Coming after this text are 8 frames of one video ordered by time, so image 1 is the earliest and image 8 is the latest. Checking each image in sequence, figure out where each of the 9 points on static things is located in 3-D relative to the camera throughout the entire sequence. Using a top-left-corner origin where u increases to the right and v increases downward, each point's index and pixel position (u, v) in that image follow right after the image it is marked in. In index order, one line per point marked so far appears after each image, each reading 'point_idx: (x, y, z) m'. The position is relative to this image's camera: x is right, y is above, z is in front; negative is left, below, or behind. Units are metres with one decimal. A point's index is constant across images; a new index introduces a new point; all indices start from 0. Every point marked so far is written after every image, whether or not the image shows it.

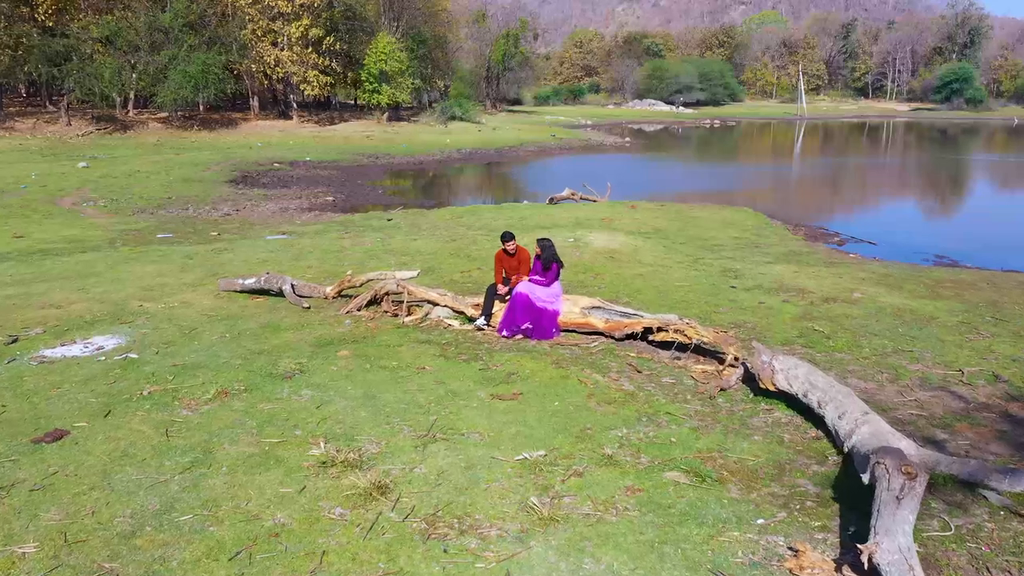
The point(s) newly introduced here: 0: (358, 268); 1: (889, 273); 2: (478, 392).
0: (-2.5, +0.3, +13.2) m
1: (+6.2, +0.3, +13.4) m
2: (-0.3, -1.0, +7.7) m
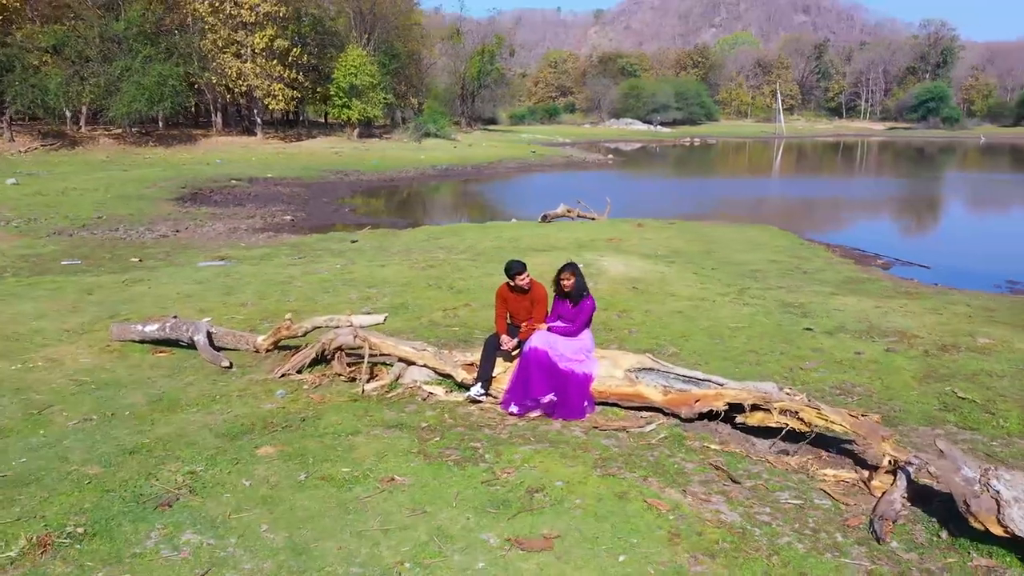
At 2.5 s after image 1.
0: (-2.5, -0.2, +10.1) m
1: (+6.1, -0.2, +10.5) m
2: (-0.2, -1.3, +4.5) m
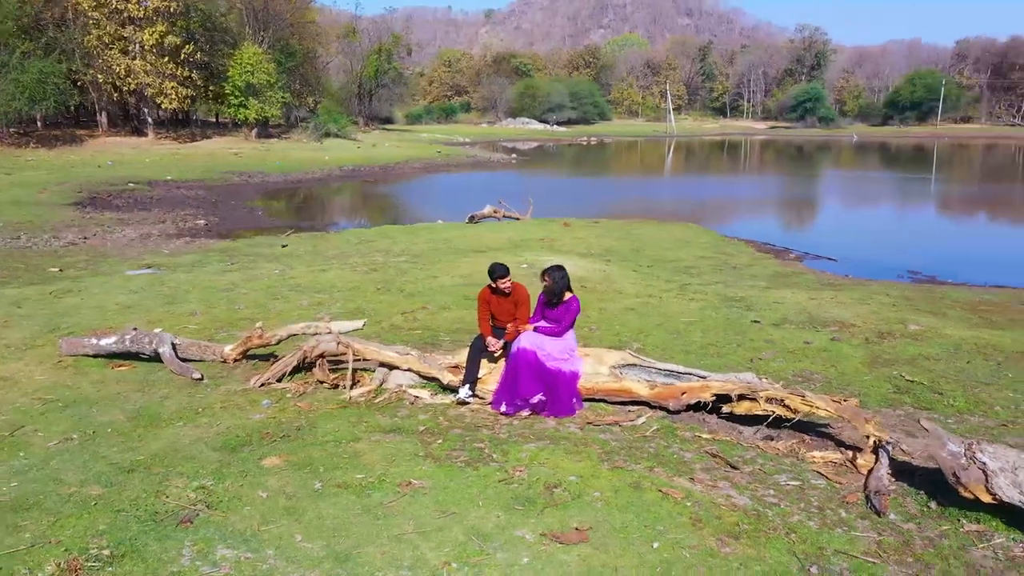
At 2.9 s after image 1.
0: (-3.0, -0.3, +9.9) m
1: (+5.5, -0.1, +11.4) m
2: (0.0, -1.4, +4.7) m
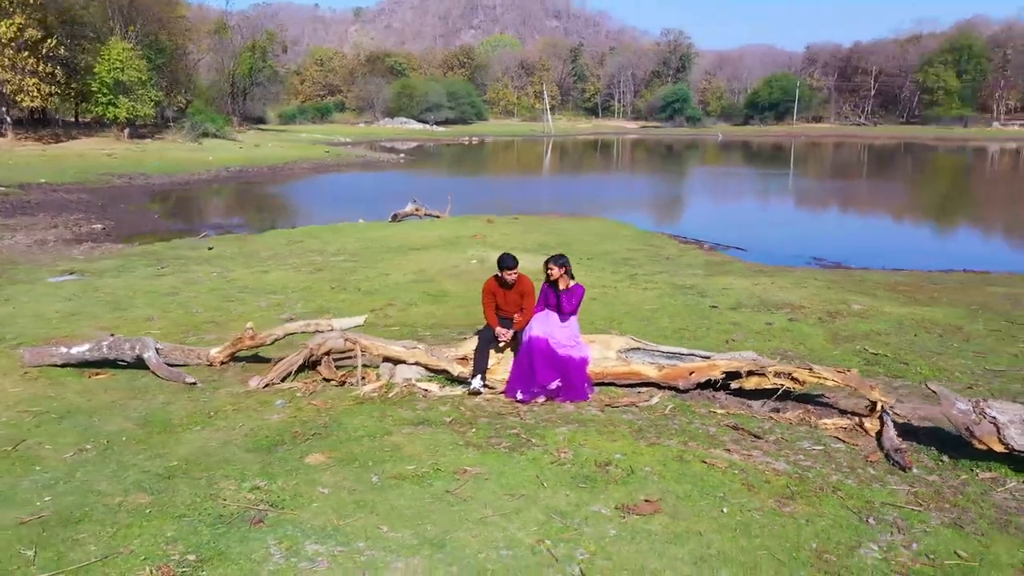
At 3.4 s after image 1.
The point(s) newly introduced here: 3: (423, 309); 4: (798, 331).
0: (-3.3, -0.3, +9.5) m
1: (+4.8, +0.2, +12.3) m
2: (+0.5, -1.3, +4.8) m
3: (-1.1, -0.3, +10.0) m
4: (+3.1, -0.5, +8.9) m
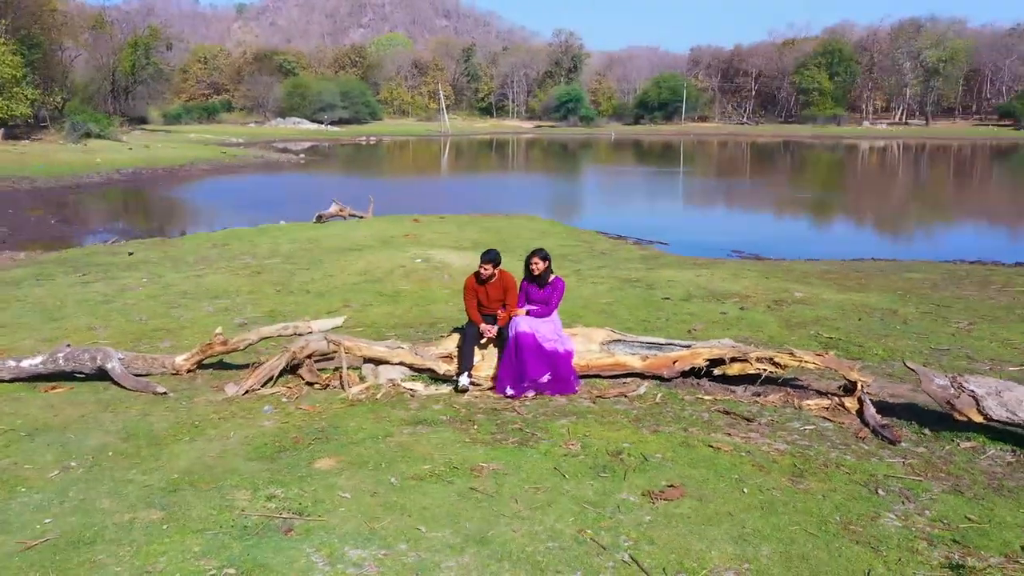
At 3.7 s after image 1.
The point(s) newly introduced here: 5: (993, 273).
0: (-3.8, -0.4, +9.1) m
1: (+4.0, +0.3, +12.9) m
2: (+0.6, -1.2, +4.9) m
3: (-1.6, -0.3, +9.9) m
4: (+2.7, -0.4, +9.3) m
5: (+7.4, +0.2, +12.6) m
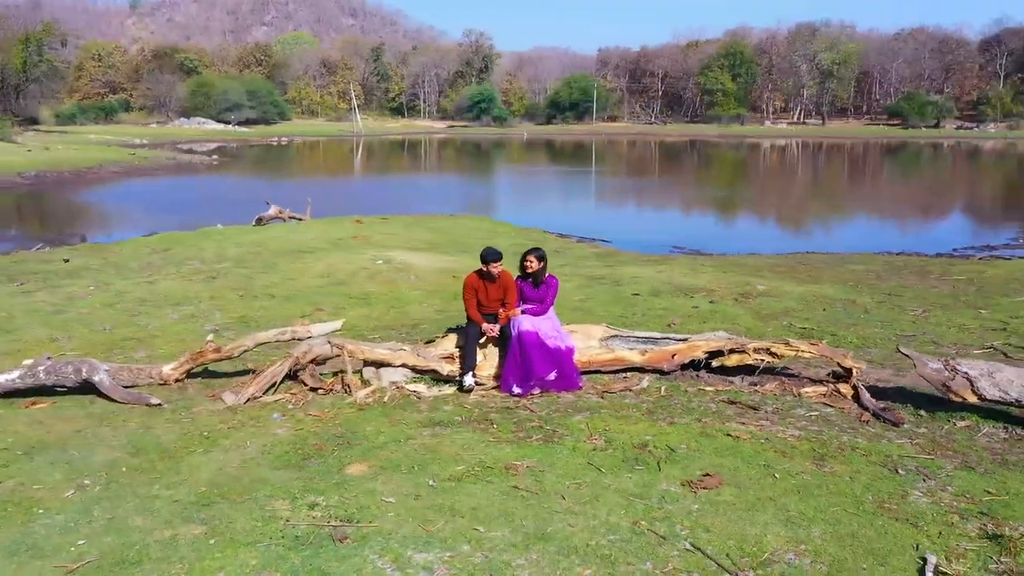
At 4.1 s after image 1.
0: (-3.9, -0.5, +8.7) m
1: (+3.3, +0.4, +13.3) m
2: (+0.9, -1.2, +5.0) m
3: (-1.8, -0.3, +9.7) m
4: (+2.5, -0.3, +9.6) m
5: (+6.7, +0.4, +13.4) m
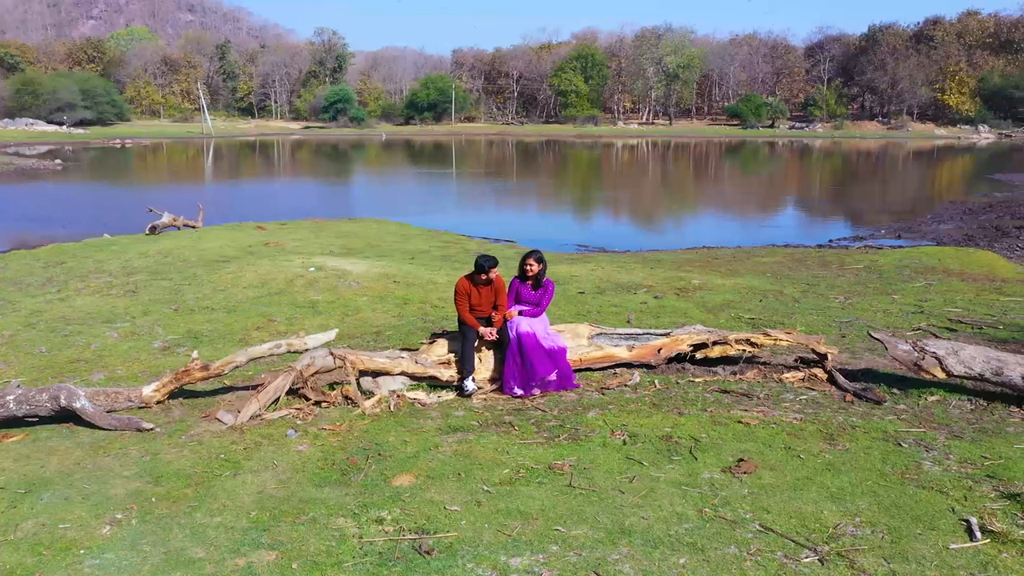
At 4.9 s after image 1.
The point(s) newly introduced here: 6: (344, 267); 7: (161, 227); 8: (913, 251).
0: (-4.2, -0.7, +8.1) m
1: (+2.1, +0.5, +13.8) m
2: (+1.2, -1.2, +5.3) m
3: (-2.3, -0.4, +9.4) m
4: (+2.0, -0.2, +10.1) m
5: (+5.5, +0.6, +14.5) m
6: (-2.5, +0.3, +12.2) m
7: (-7.6, +1.3, +17.6) m
8: (+7.0, +0.6, +14.3) m
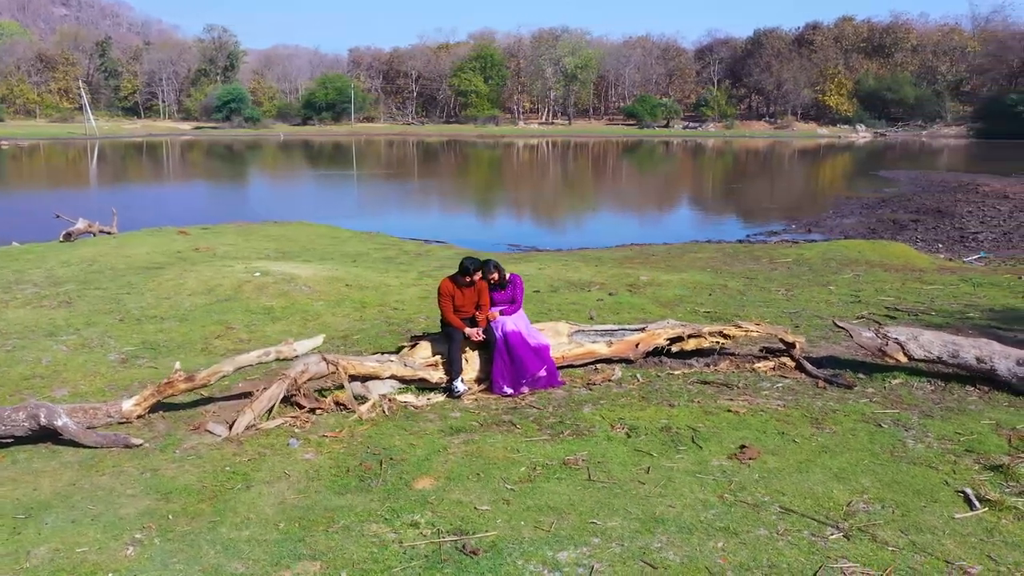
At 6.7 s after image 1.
0: (-4.4, -0.8, +7.6) m
1: (+1.2, +0.5, +14.1) m
2: (+1.3, -1.2, +5.5) m
3: (-2.7, -0.4, +9.2) m
4: (+1.5, -0.2, +10.3) m
5: (+4.4, +0.7, +15.2) m
6: (-3.3, +0.2, +12.0) m
7: (-8.9, +1.1, +16.7) m
8: (+5.9, +0.8, +15.1) m
